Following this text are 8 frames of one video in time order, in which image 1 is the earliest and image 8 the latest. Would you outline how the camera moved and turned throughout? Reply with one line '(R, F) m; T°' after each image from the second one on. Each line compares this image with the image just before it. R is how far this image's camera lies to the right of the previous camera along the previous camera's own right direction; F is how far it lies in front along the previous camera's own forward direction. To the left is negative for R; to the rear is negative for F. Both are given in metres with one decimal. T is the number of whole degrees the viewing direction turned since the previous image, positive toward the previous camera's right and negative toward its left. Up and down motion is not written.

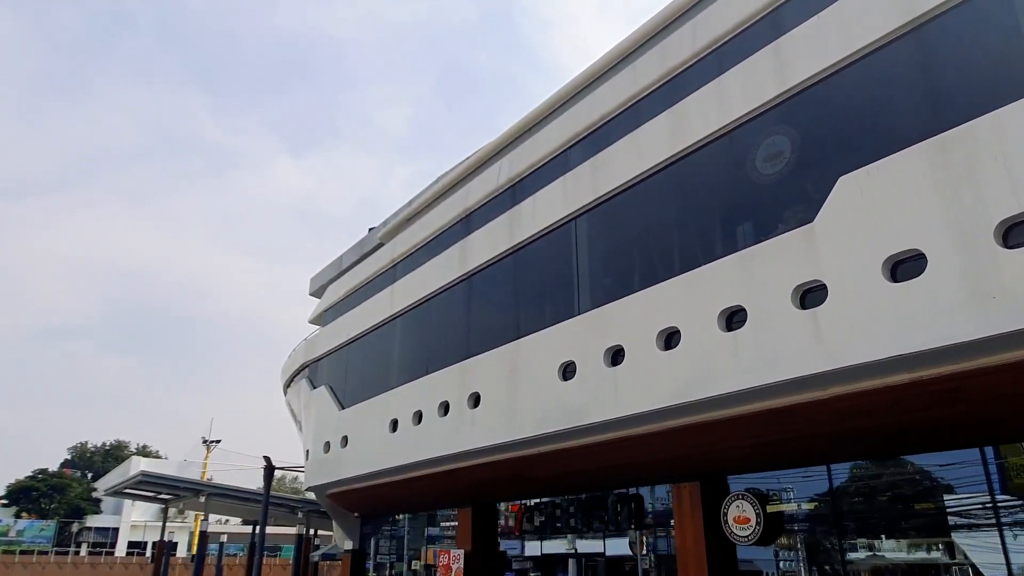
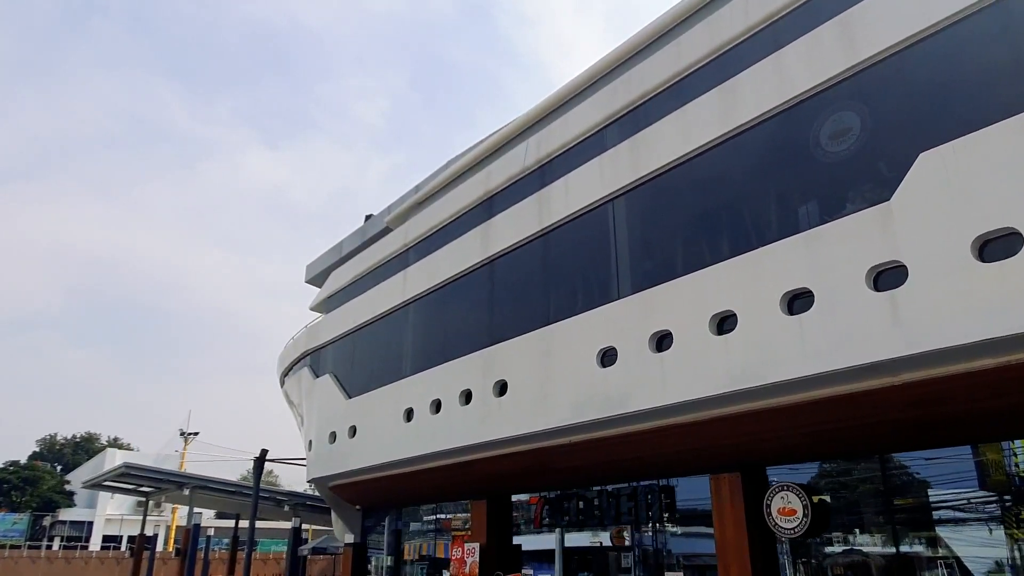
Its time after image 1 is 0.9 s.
(-0.6, +0.3) m; +2°
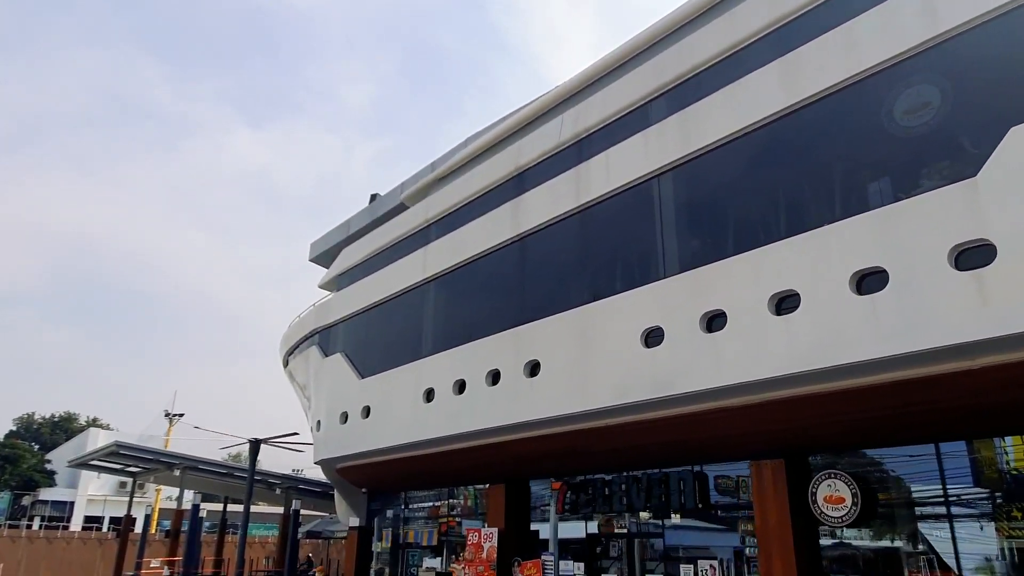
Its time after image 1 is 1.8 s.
(-0.6, +0.3) m; +1°
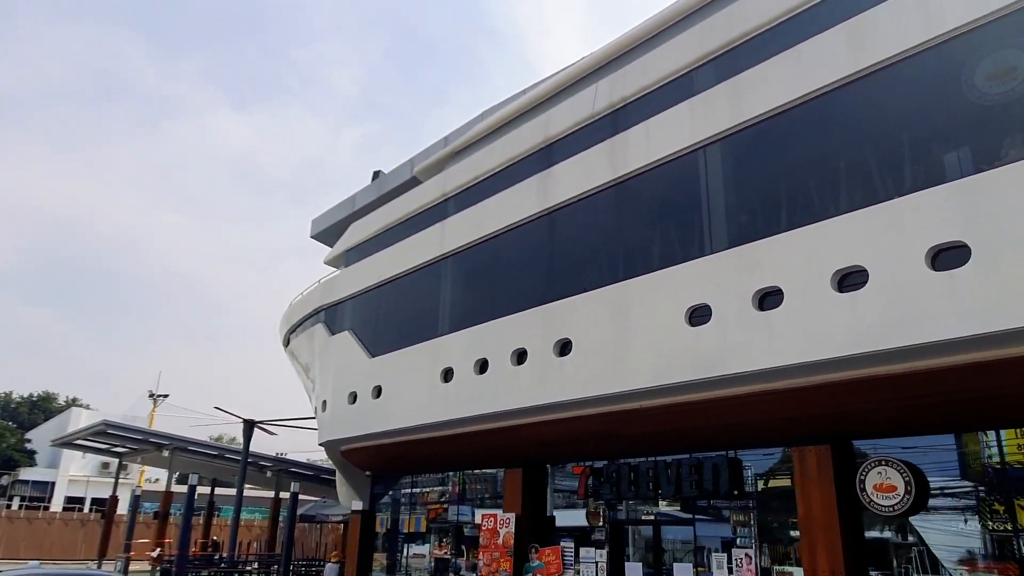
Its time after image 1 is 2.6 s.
(-0.5, +0.4) m; +1°
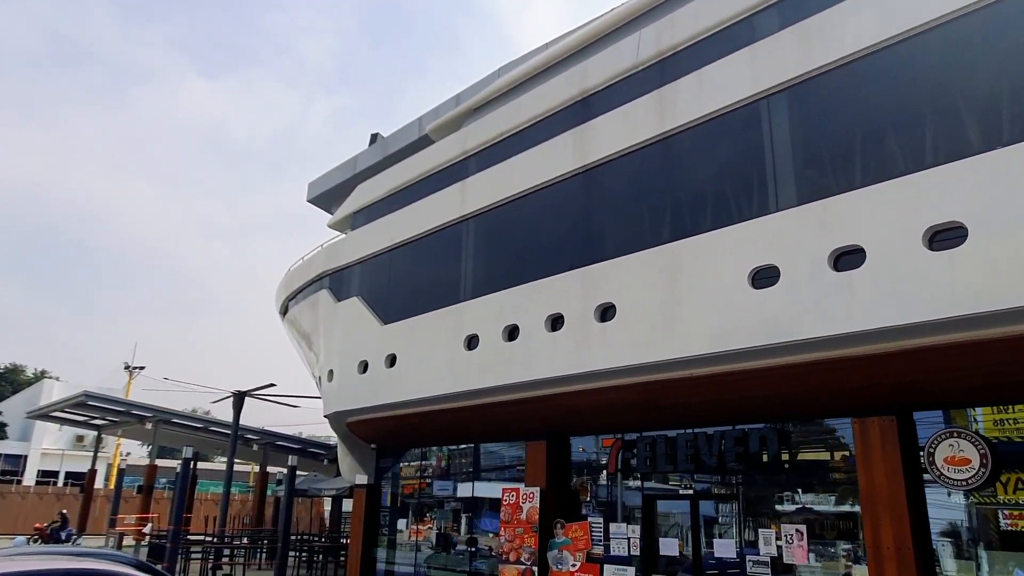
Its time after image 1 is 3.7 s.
(-0.7, +0.5) m; +2°
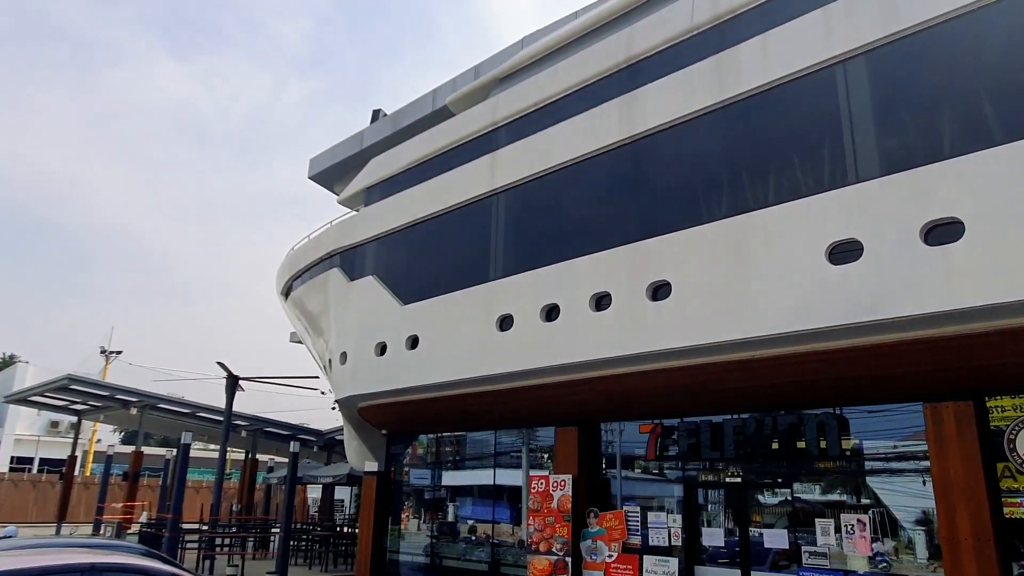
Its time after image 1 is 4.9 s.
(-0.7, +0.5) m; +2°
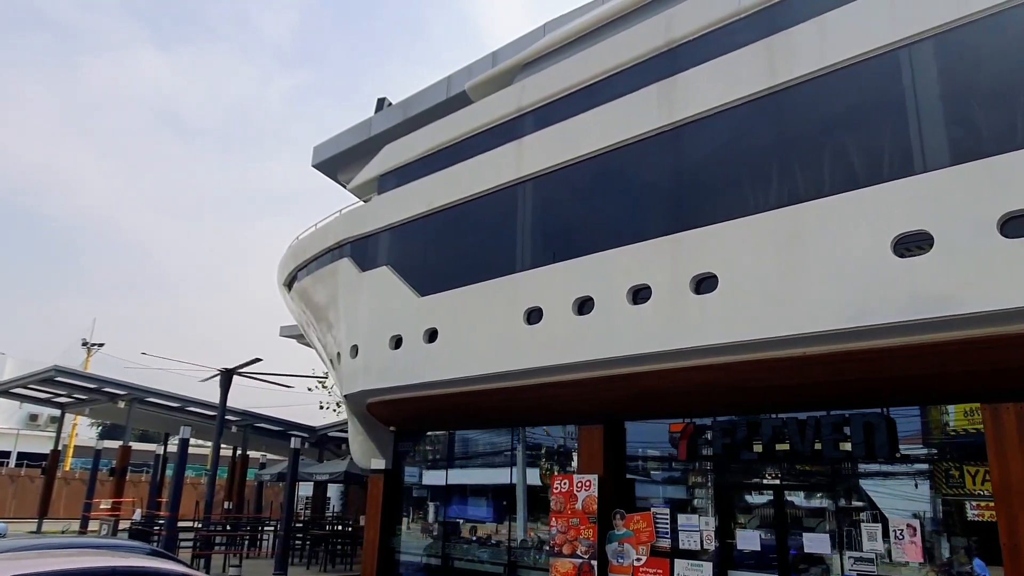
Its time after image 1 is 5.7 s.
(-0.5, +0.4) m; +1°
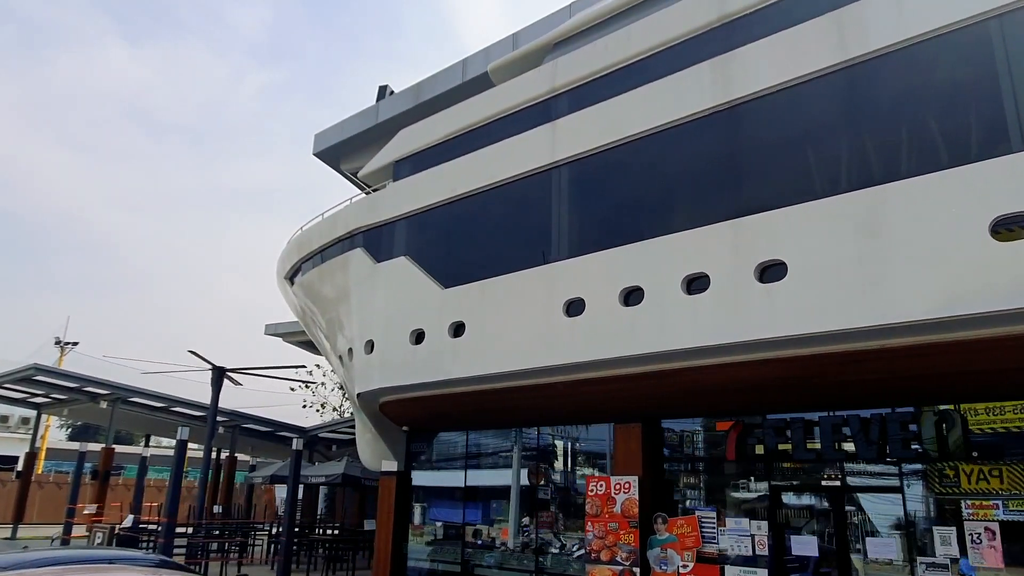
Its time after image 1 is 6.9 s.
(-0.7, +0.5) m; +2°
